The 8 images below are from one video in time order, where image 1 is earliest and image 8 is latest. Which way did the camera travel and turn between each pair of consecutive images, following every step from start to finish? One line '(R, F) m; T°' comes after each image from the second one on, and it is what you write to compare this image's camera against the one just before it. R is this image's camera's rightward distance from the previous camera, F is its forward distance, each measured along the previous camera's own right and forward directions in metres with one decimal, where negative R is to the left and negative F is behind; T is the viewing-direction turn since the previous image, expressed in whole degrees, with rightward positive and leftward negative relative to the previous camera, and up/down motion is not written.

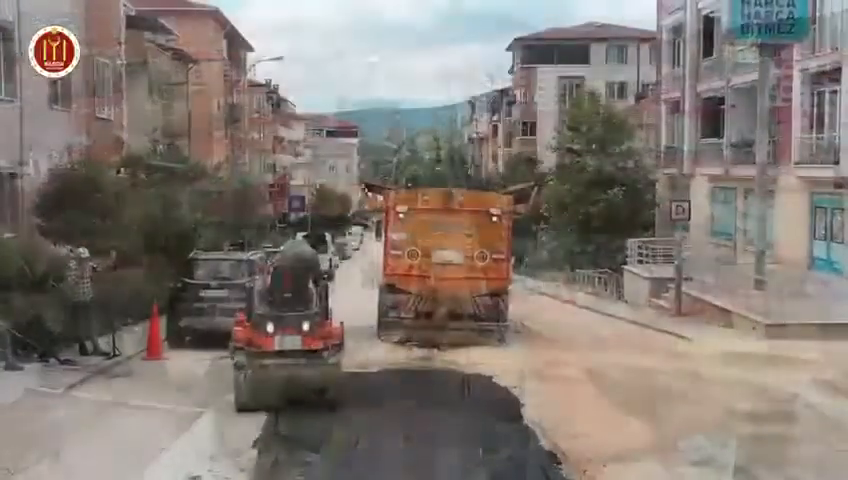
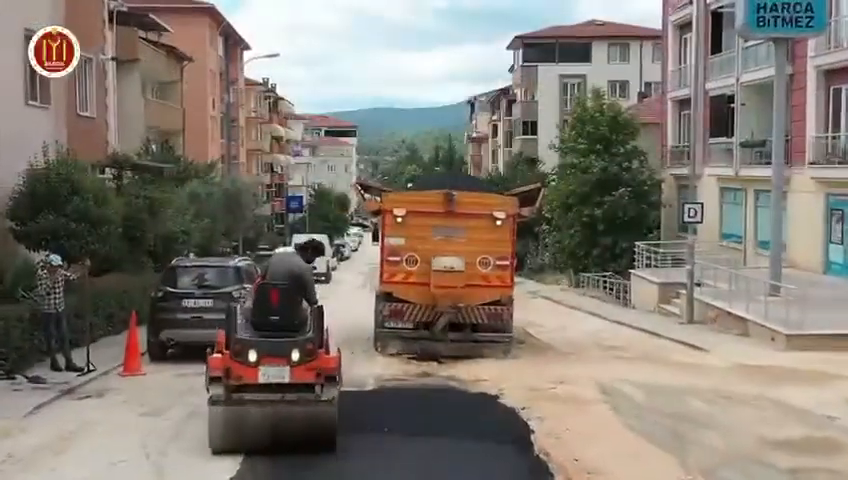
(0.0, +1.2) m; 0°
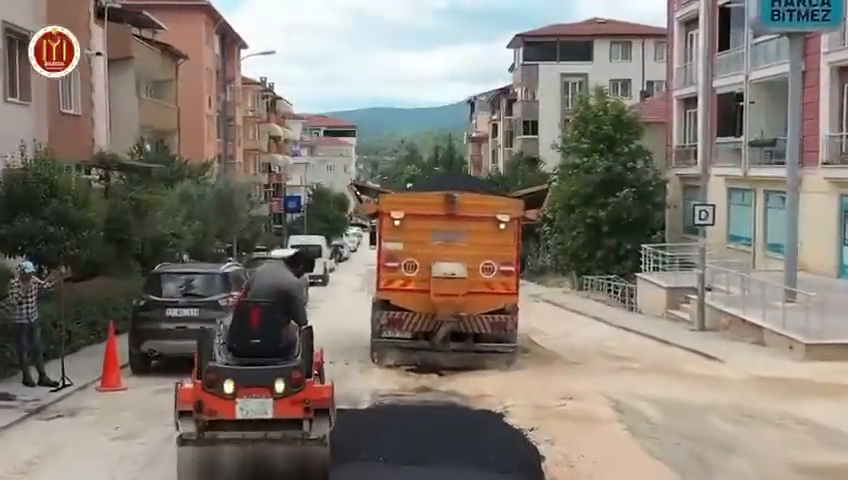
(0.0, +1.1) m; 0°
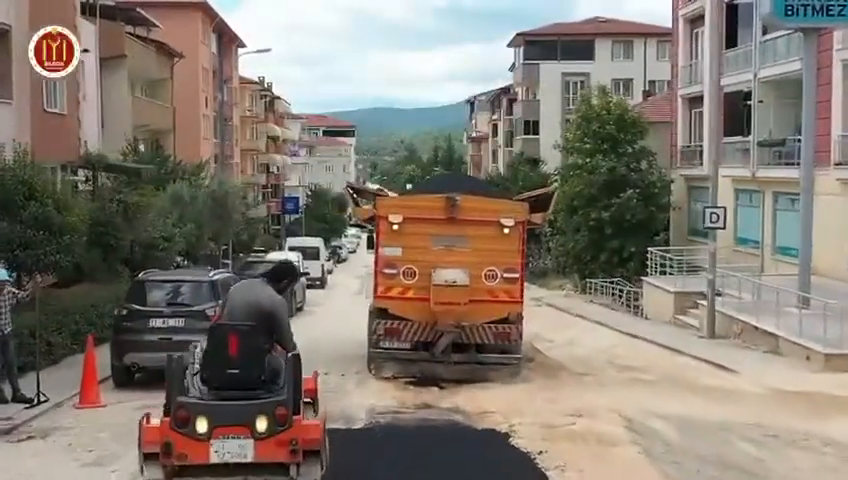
(0.0, +0.9) m; 0°
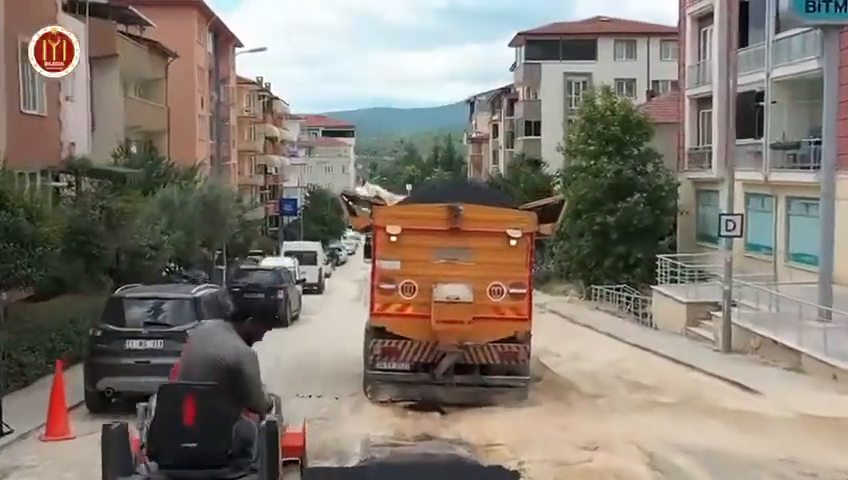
(0.0, +1.2) m; 0°
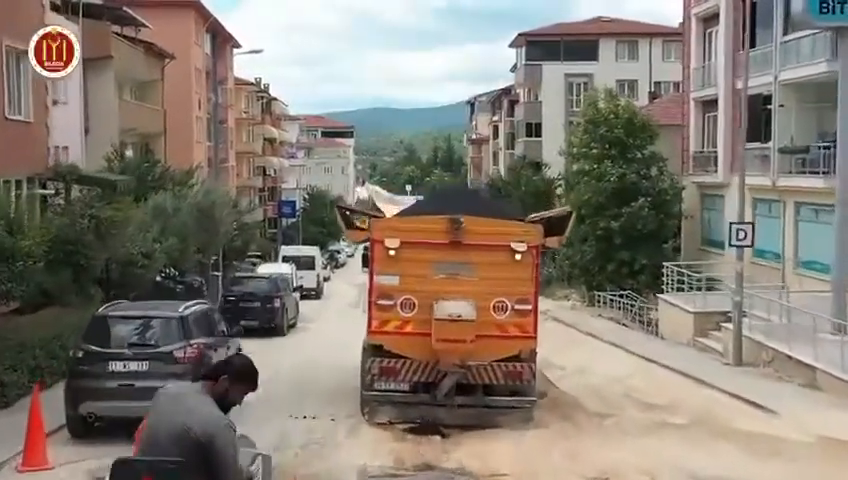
(0.0, +0.7) m; 0°
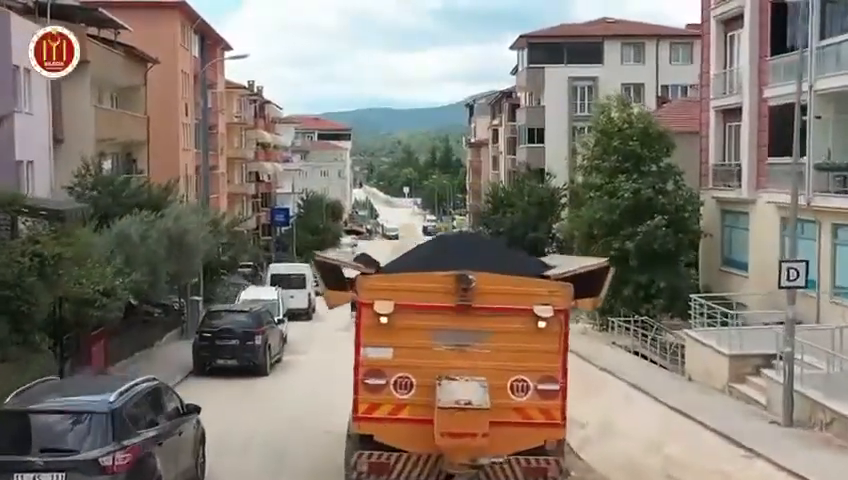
(0.0, +3.0) m; 0°
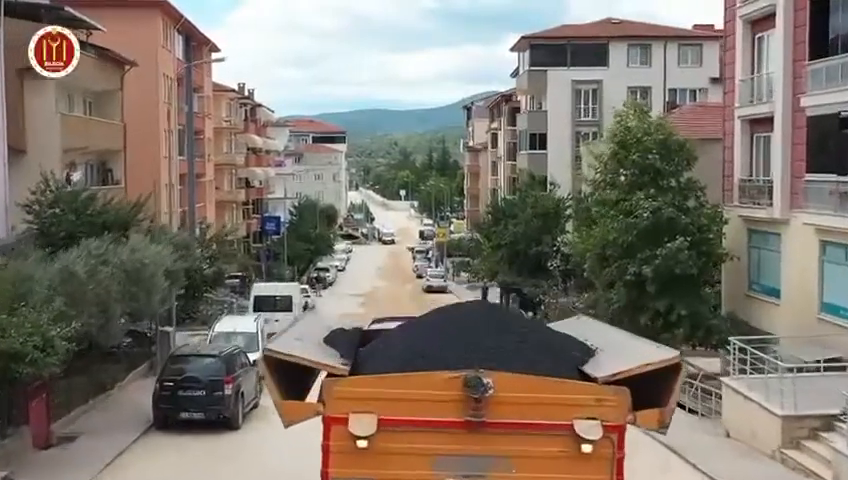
(0.0, +3.5) m; 0°
